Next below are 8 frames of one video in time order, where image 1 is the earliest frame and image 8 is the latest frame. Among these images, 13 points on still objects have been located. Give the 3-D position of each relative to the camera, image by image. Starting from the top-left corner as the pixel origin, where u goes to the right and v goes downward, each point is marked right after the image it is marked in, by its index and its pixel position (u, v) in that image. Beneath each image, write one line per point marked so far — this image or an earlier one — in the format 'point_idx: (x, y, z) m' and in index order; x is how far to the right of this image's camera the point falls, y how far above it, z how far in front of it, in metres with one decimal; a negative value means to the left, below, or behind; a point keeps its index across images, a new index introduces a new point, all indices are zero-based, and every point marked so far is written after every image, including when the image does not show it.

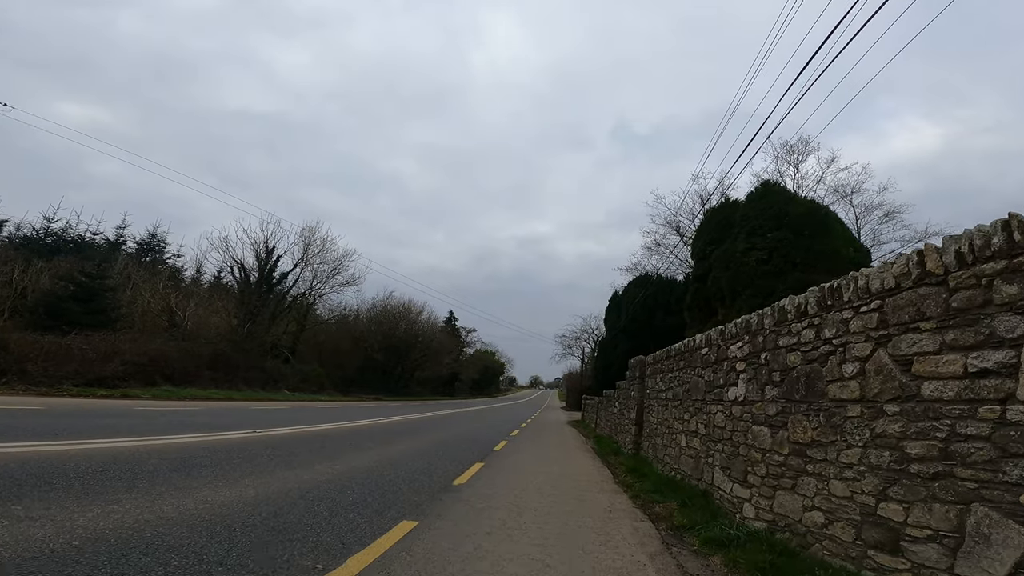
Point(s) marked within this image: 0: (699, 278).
0: (+5.7, +0.3, +19.1) m
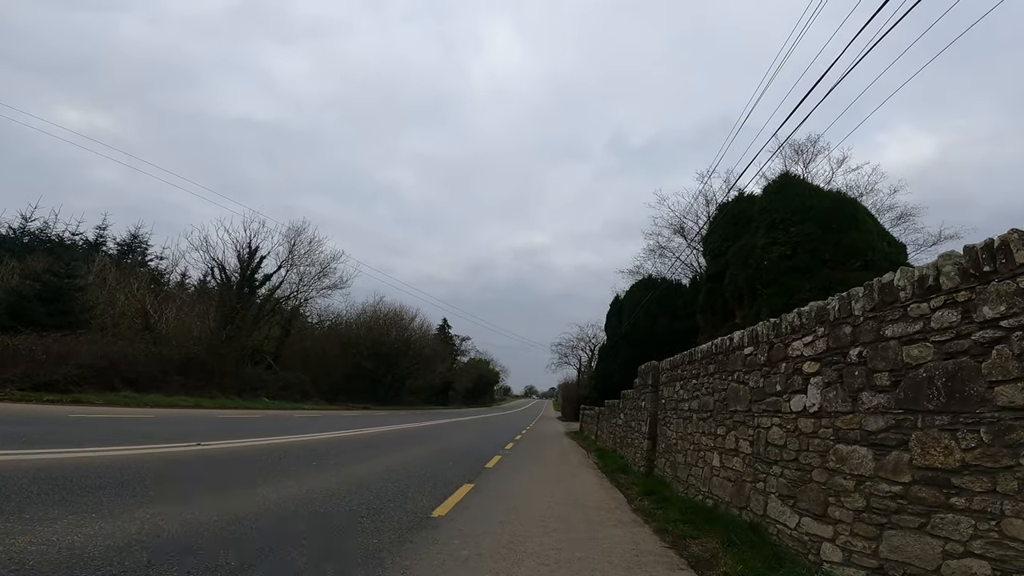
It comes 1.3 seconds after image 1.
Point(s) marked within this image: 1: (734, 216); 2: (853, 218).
0: (+5.6, +0.3, +17.5) m
1: (+6.0, +2.0, +17.3) m
2: (+7.9, +1.6, +14.5) m
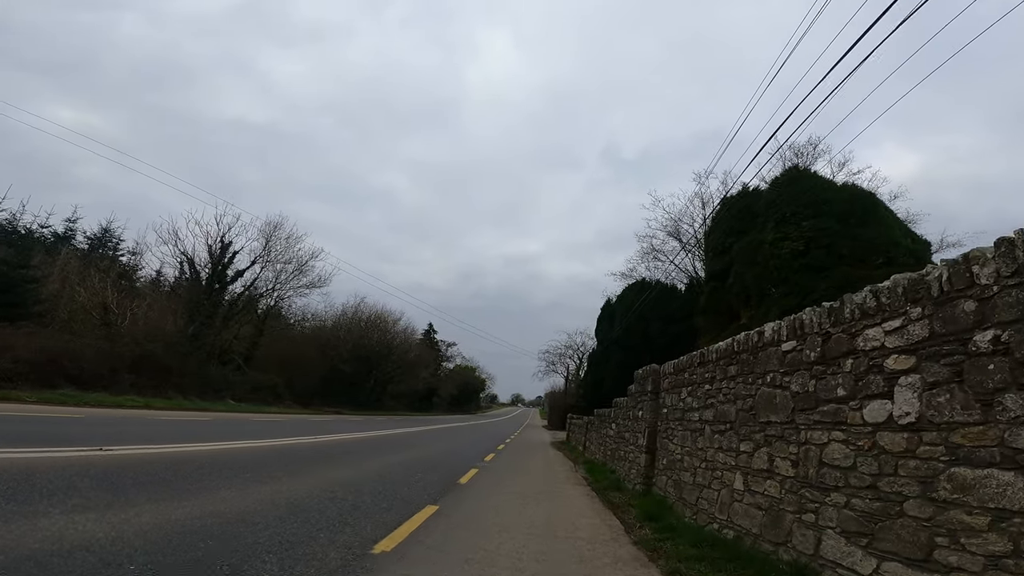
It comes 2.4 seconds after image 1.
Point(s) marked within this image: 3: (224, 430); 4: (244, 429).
0: (+5.2, +0.3, +16.1) m
1: (+5.7, +1.9, +16.0) m
2: (+7.5, +1.6, +13.1) m
3: (-8.5, -4.1, +18.6) m
4: (-8.4, -4.4, +19.9) m
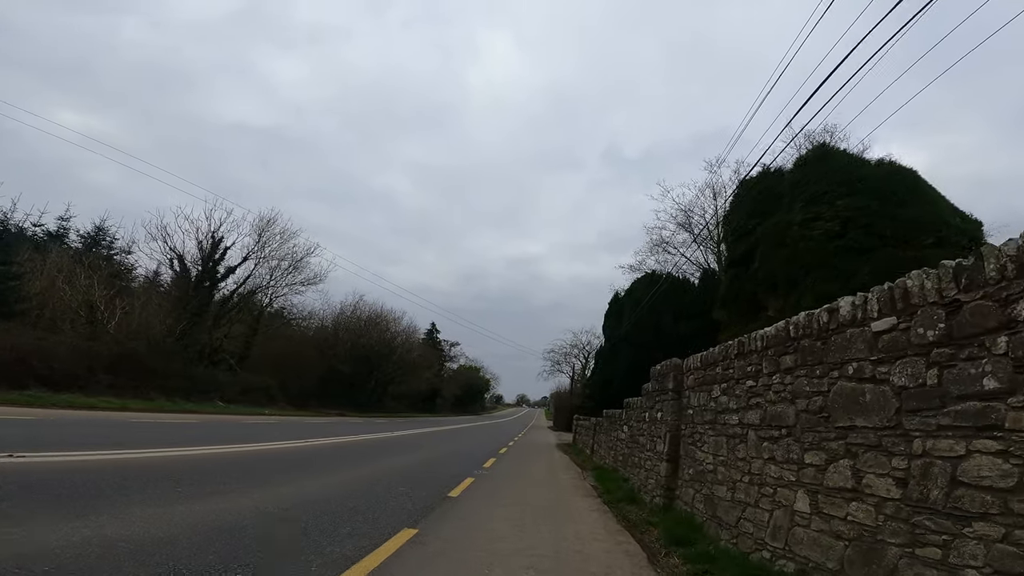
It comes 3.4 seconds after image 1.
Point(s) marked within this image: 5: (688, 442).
0: (+5.2, +0.6, +14.7) m
1: (+5.7, +2.2, +14.6) m
2: (+7.5, +1.8, +11.7) m
3: (-8.4, -4.0, +17.3) m
4: (-8.4, -4.2, +18.6) m
5: (+2.2, -1.9, +7.8) m
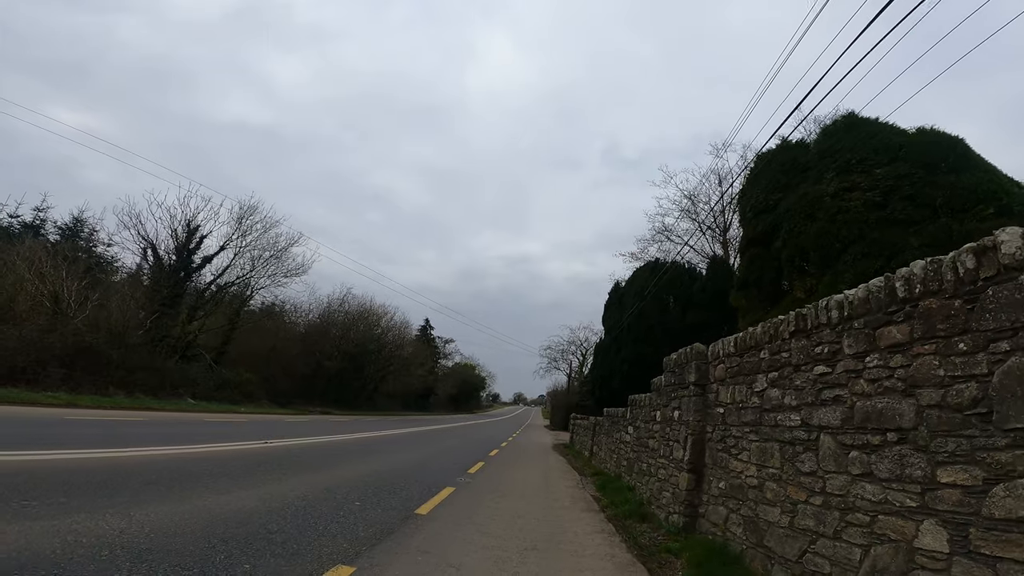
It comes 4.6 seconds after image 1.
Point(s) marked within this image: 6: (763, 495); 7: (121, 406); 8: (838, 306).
0: (+5.0, +0.9, +13.1) m
1: (+5.5, +2.6, +12.9) m
2: (+7.3, +2.2, +10.1) m
3: (-8.6, -3.6, +15.6) m
4: (-8.6, -3.8, +16.9) m
5: (+2.0, -1.6, +6.2) m
6: (+2.0, -1.6, +4.9) m
7: (-11.4, -3.4, +18.3) m
8: (+2.1, -0.1, +4.1) m
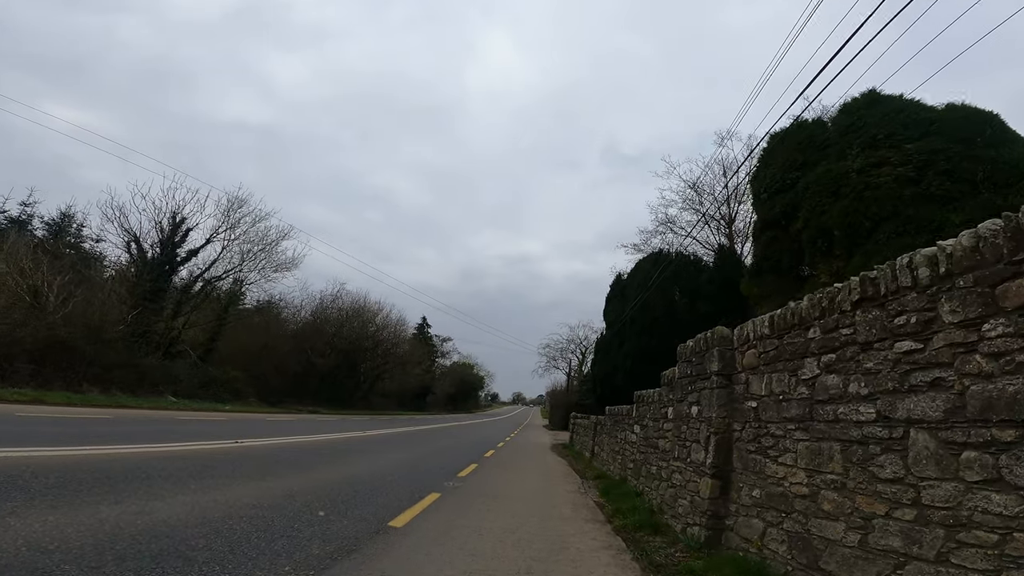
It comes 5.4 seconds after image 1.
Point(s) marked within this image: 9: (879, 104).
0: (+4.9, +1.2, +12.0) m
1: (+5.4, +2.8, +11.9) m
2: (+7.3, +2.4, +9.1) m
3: (-8.7, -3.3, +14.6) m
4: (-8.7, -3.6, +15.9) m
5: (+1.9, -1.3, +5.2) m
6: (+1.9, -1.4, +3.9) m
7: (-11.5, -3.2, +17.3) m
8: (+2.0, +0.1, +3.1) m
9: (+6.3, +3.2, +10.8) m
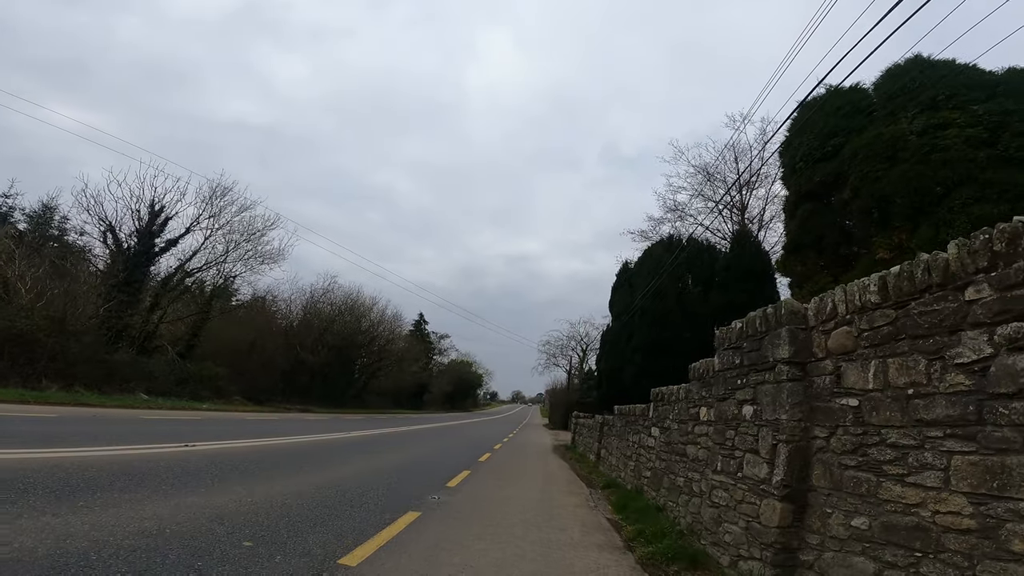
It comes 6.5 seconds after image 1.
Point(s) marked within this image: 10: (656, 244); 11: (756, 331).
0: (+4.9, +1.5, +10.5) m
1: (+5.4, +3.1, +10.4) m
2: (+7.2, +2.7, +7.6) m
3: (-8.8, -3.0, +13.1) m
4: (-8.7, -3.2, +14.4) m
5: (+1.9, -1.0, +3.7) m
6: (+1.9, -1.1, +2.4) m
7: (-11.5, -2.8, +15.8) m
8: (+2.0, +0.4, +1.6) m
9: (+6.3, +3.5, +9.3) m
10: (+4.3, +1.3, +18.5) m
11: (+1.9, -0.3, +4.8) m
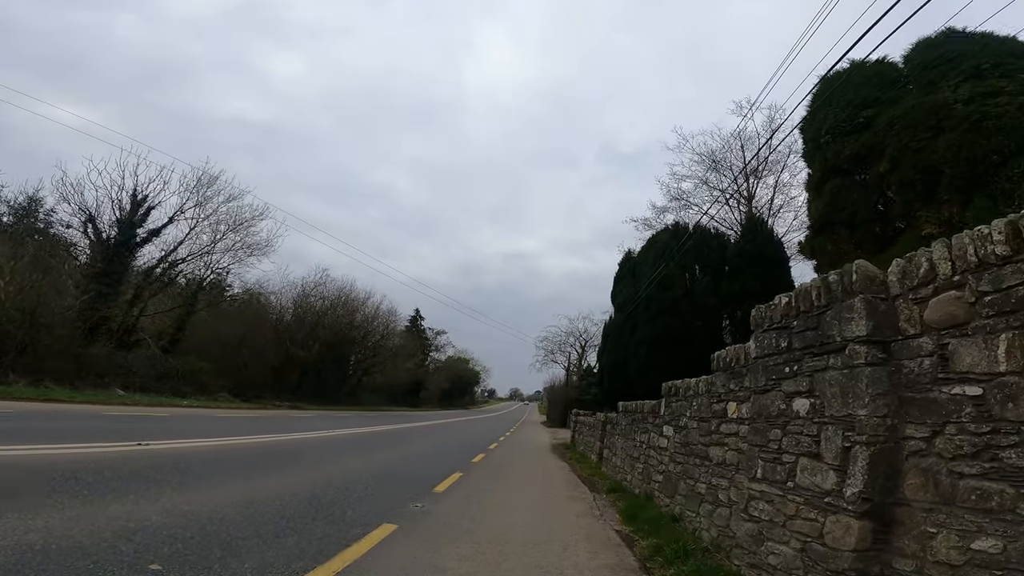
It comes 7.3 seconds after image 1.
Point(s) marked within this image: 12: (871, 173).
0: (+4.8, +1.7, +9.6) m
1: (+5.3, +3.3, +9.4) m
2: (+7.2, +2.9, +6.6) m
3: (-8.8, -2.7, +12.1) m
4: (-8.8, -3.0, +13.3) m
5: (+1.9, -0.8, +2.7) m
6: (+1.9, -0.9, +1.4) m
7: (-11.6, -2.5, +14.7) m
8: (+2.0, +0.6, +0.6) m
9: (+6.3, +3.7, +8.3) m
10: (+4.2, +1.5, +17.5) m
11: (+1.8, -0.1, +3.8) m
12: (+4.9, +1.6, +8.9) m
